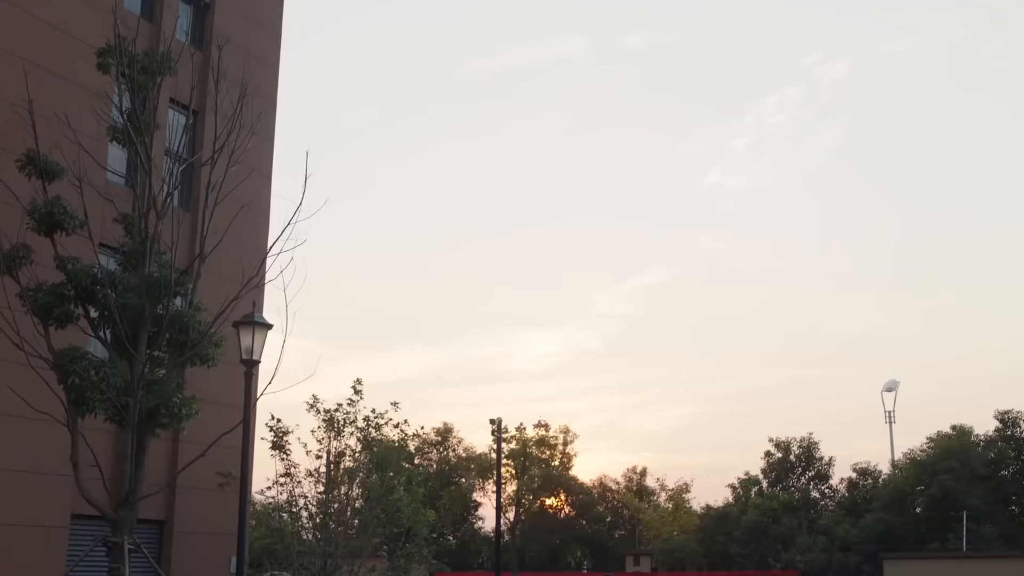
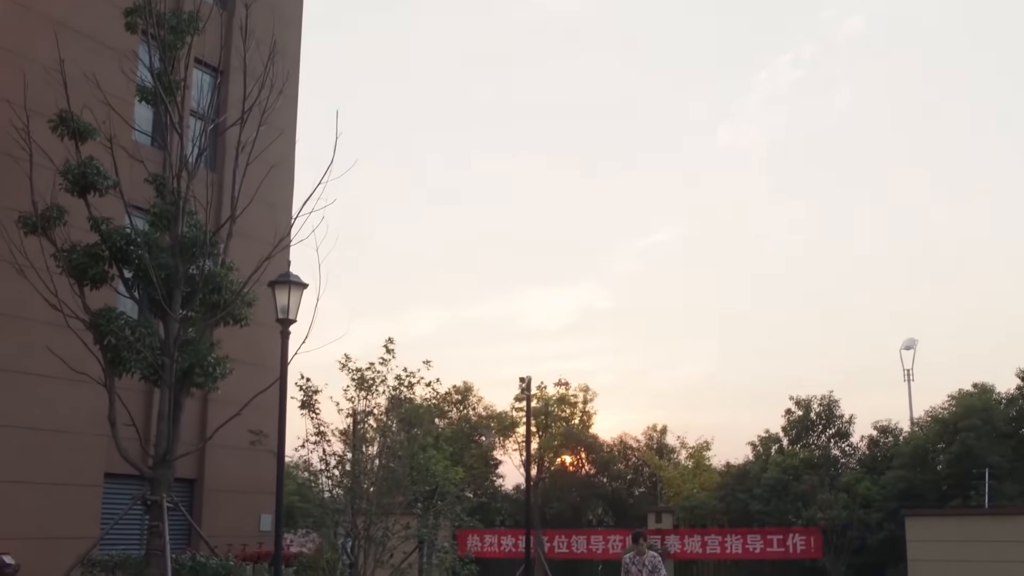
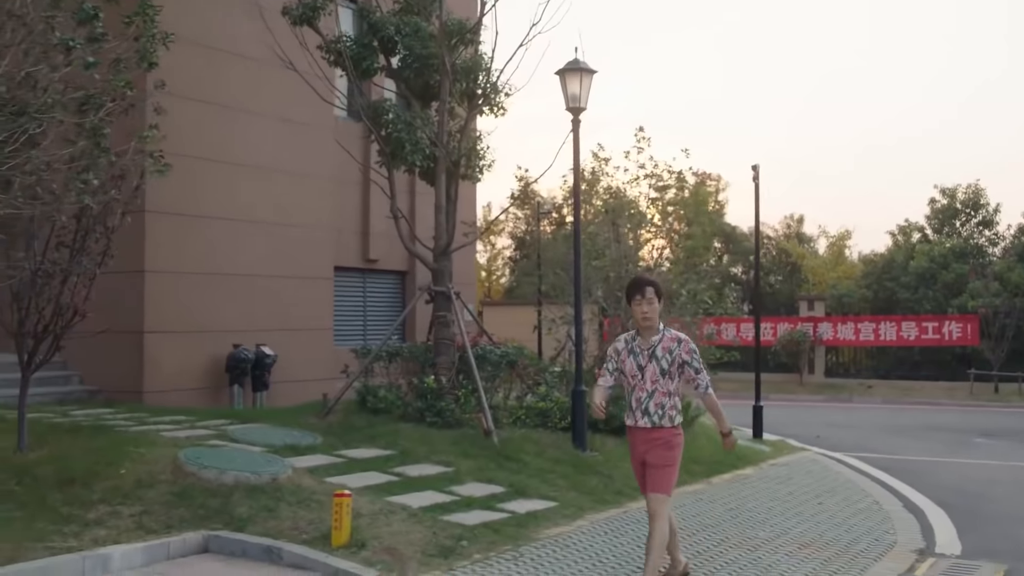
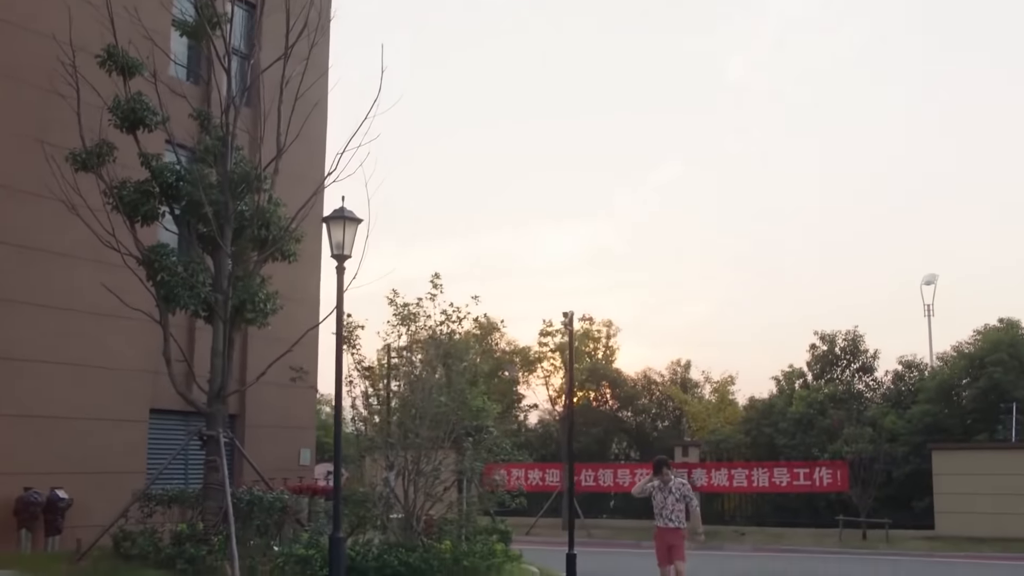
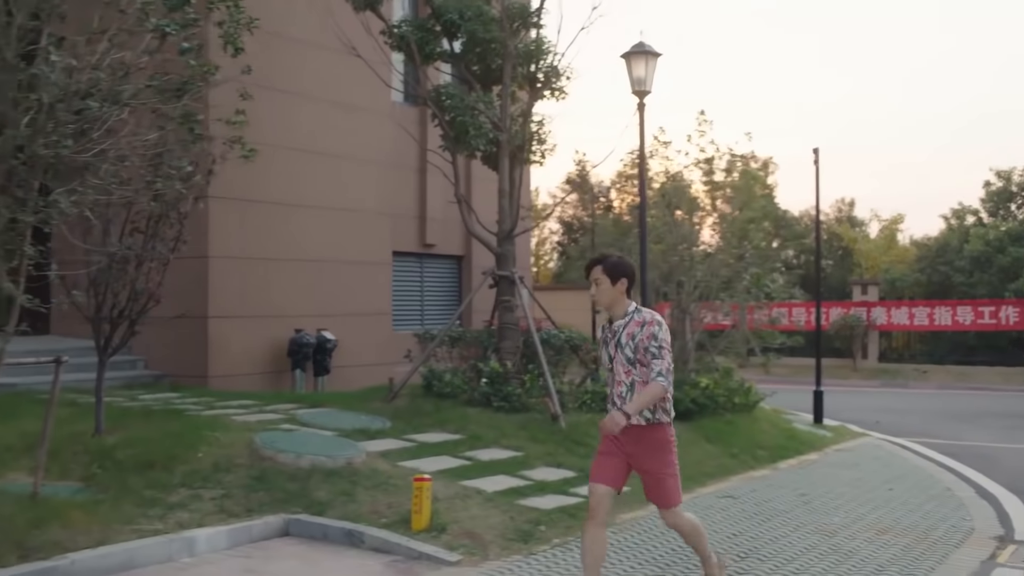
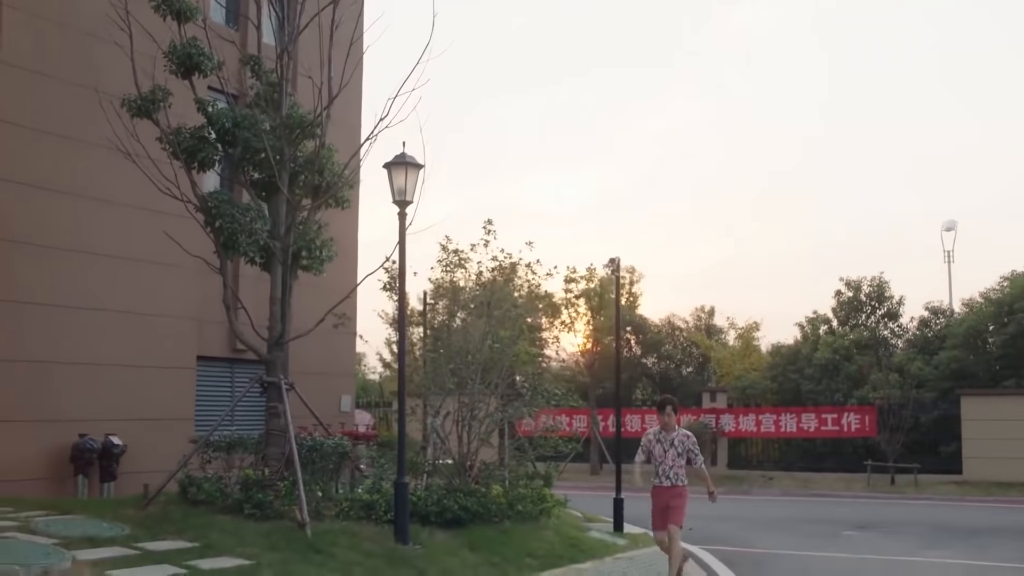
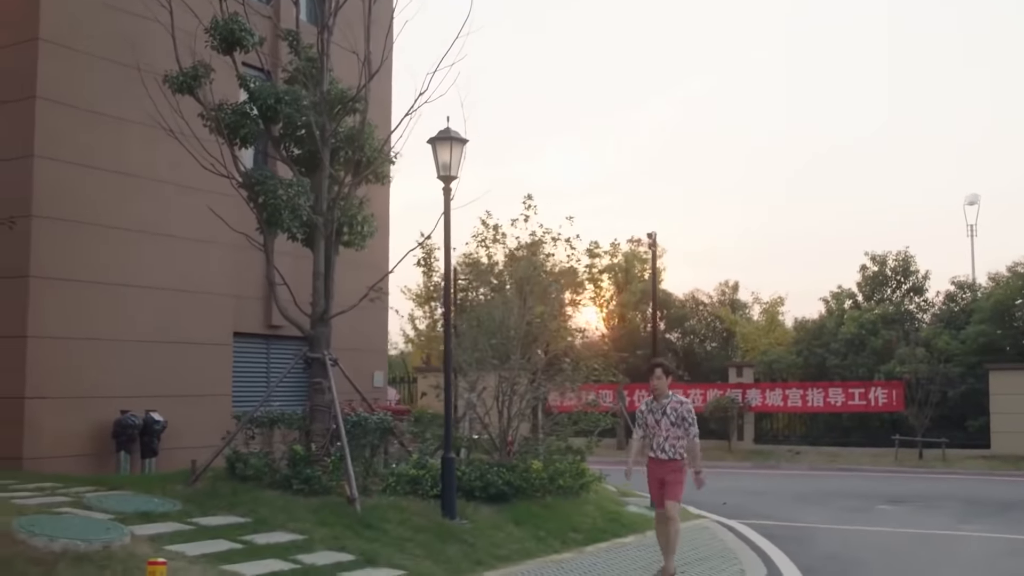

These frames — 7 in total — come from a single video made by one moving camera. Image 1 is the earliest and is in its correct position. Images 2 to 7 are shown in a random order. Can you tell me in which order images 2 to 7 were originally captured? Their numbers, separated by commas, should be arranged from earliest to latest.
2, 4, 6, 7, 3, 5
